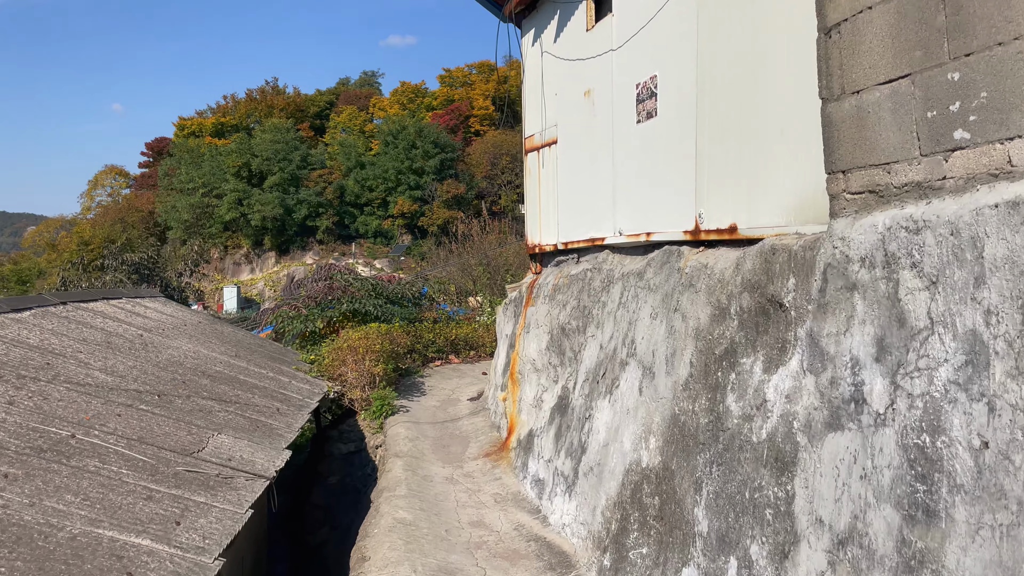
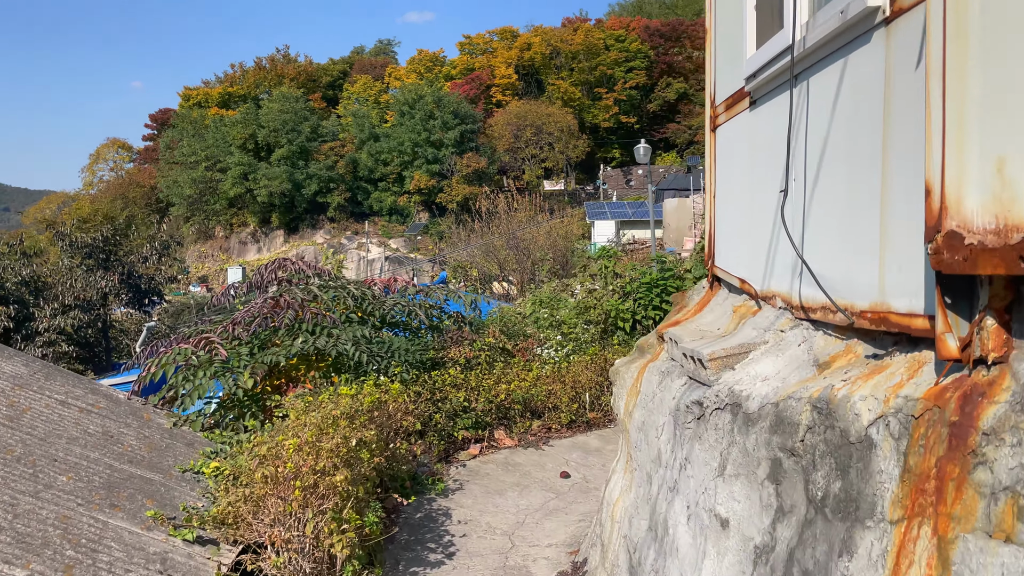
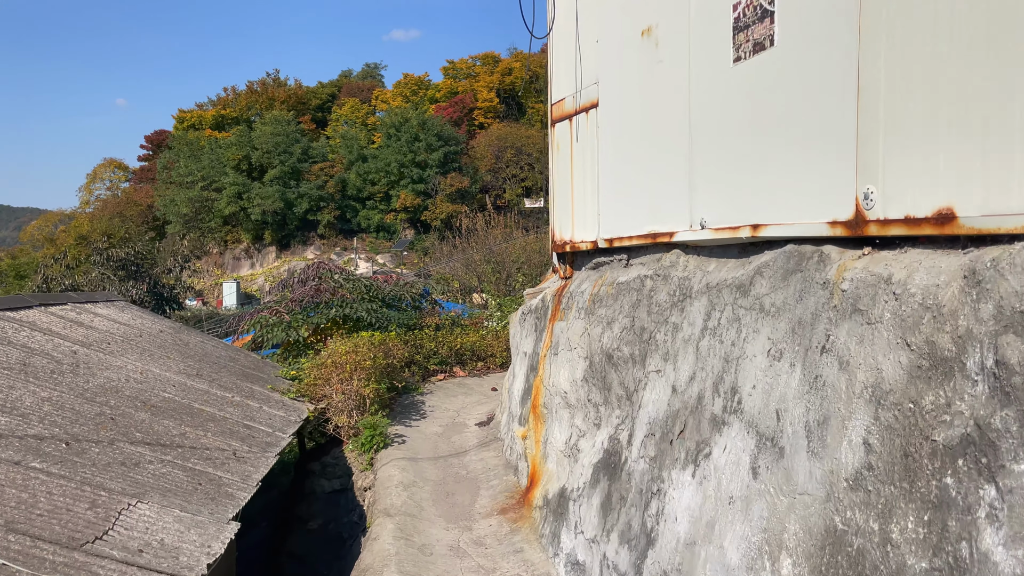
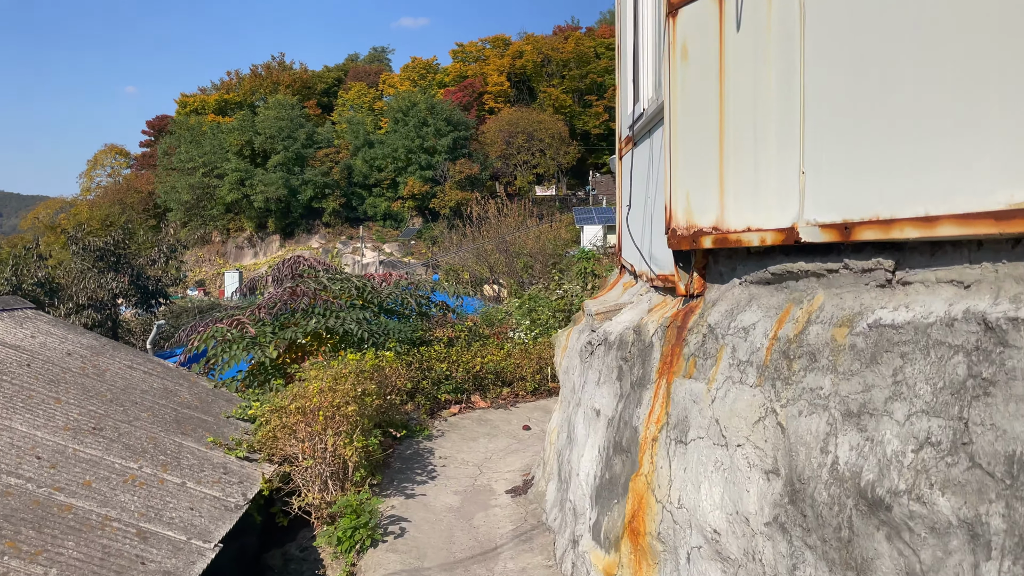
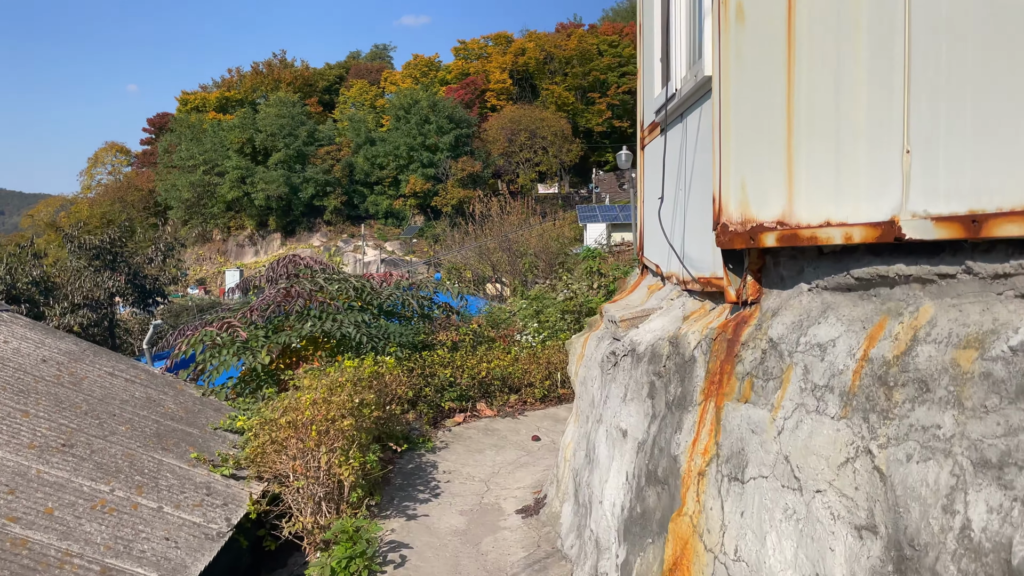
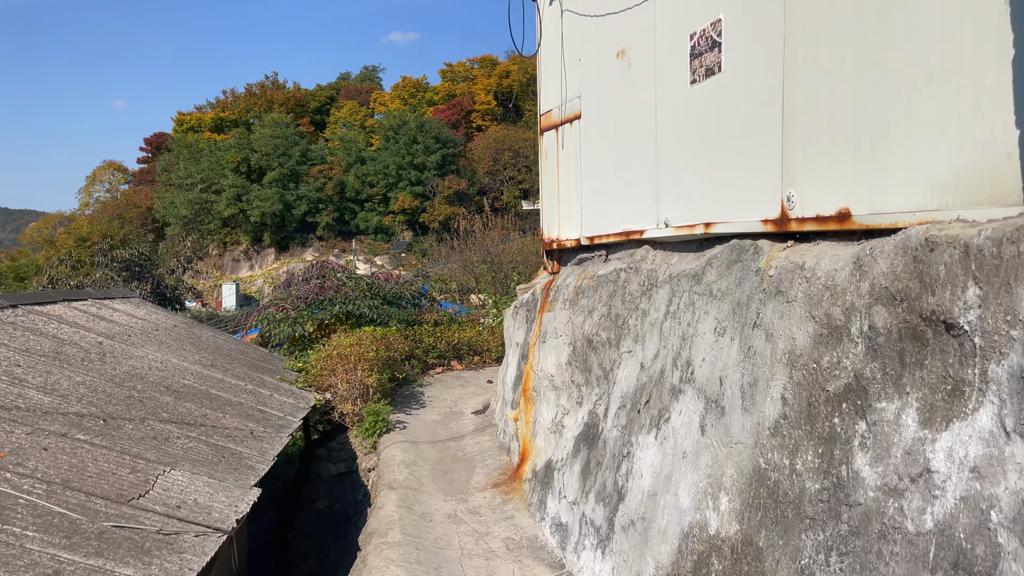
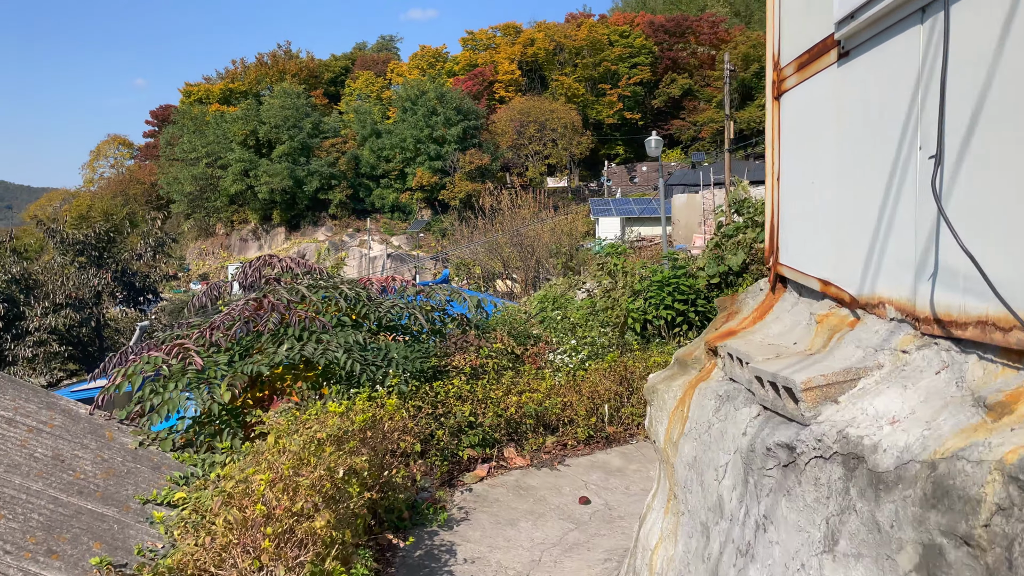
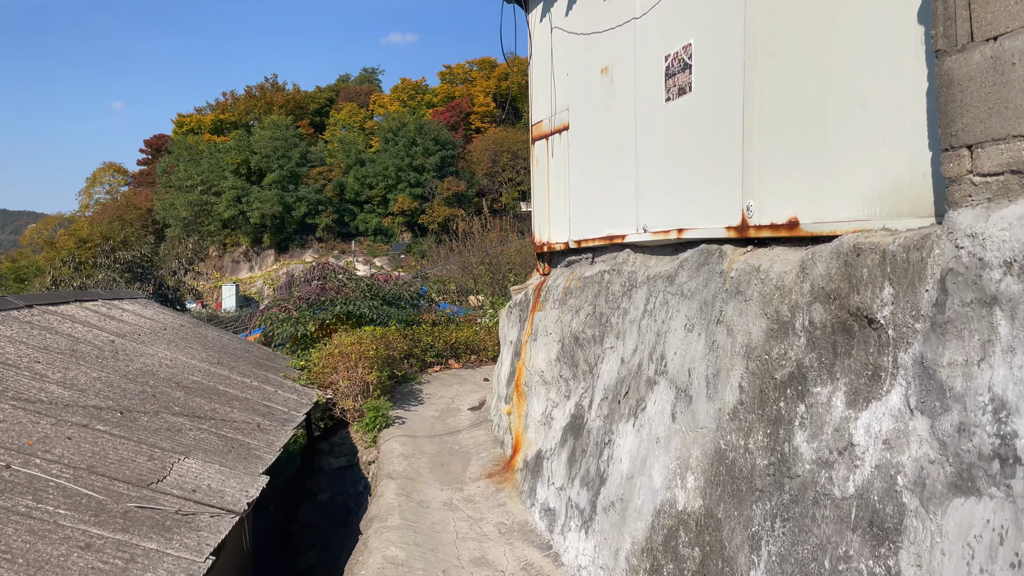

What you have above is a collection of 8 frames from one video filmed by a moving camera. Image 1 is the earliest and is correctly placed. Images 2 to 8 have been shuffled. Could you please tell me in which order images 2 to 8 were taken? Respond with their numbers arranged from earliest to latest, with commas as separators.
8, 6, 3, 4, 5, 2, 7
